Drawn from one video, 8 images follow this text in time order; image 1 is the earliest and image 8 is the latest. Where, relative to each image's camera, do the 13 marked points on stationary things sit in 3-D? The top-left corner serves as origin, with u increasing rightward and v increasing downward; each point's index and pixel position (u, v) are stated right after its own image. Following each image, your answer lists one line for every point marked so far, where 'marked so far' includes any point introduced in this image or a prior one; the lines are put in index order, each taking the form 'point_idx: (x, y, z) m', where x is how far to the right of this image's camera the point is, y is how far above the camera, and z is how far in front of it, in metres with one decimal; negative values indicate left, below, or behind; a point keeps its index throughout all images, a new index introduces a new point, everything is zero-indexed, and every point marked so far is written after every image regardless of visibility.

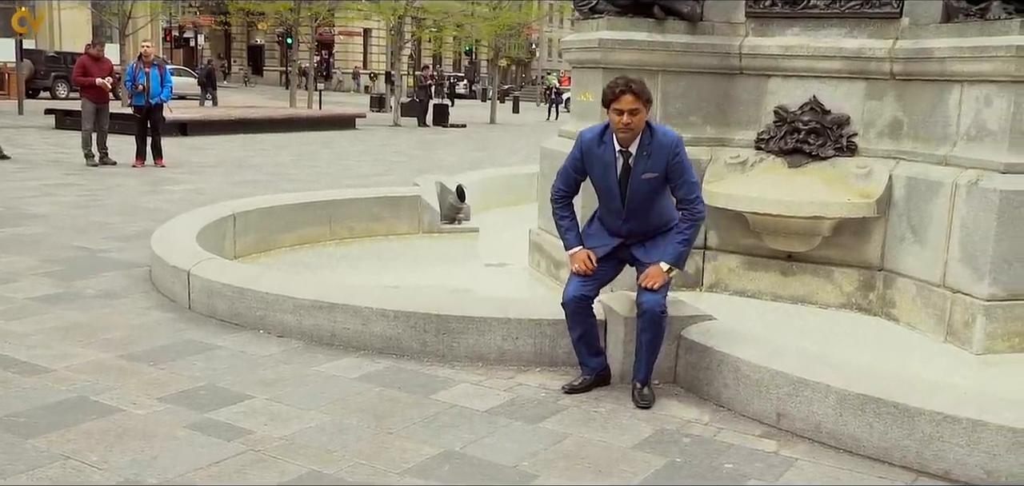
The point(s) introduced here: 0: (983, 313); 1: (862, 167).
0: (+2.4, -0.4, +5.4) m
1: (+2.1, +0.5, +6.3) m
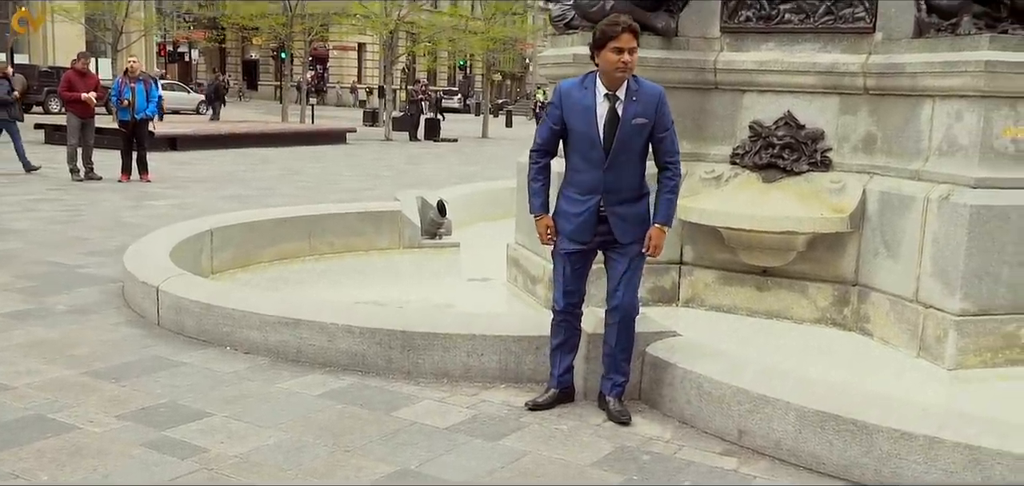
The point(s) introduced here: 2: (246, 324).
0: (+2.3, -0.4, +5.4) m
1: (+1.9, +0.4, +6.3) m
2: (-1.2, -0.4, +4.9) m
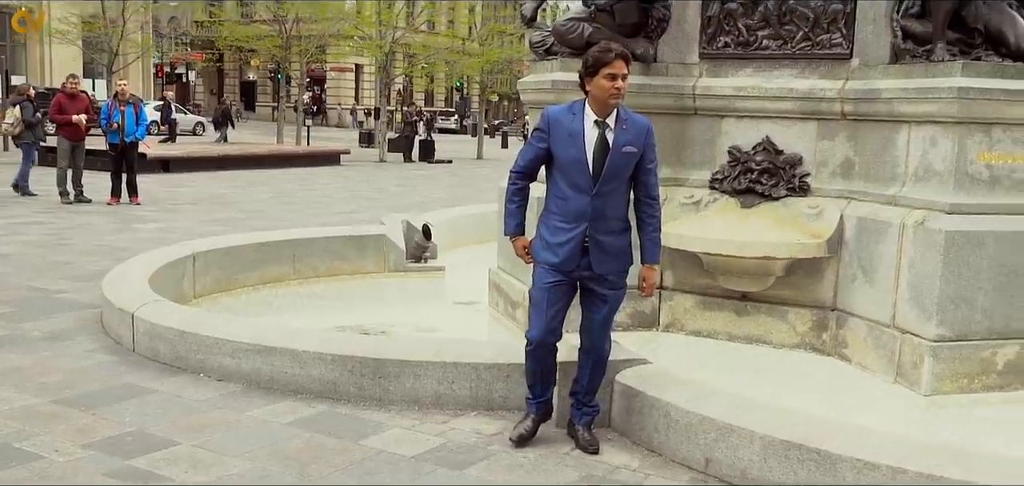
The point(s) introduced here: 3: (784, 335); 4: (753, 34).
0: (+2.2, -0.6, +5.4) m
1: (+1.8, +0.2, +6.3) m
2: (-1.4, -0.5, +4.9) m
3: (+1.6, -0.6, +6.4) m
4: (+1.5, +1.3, +6.6) m
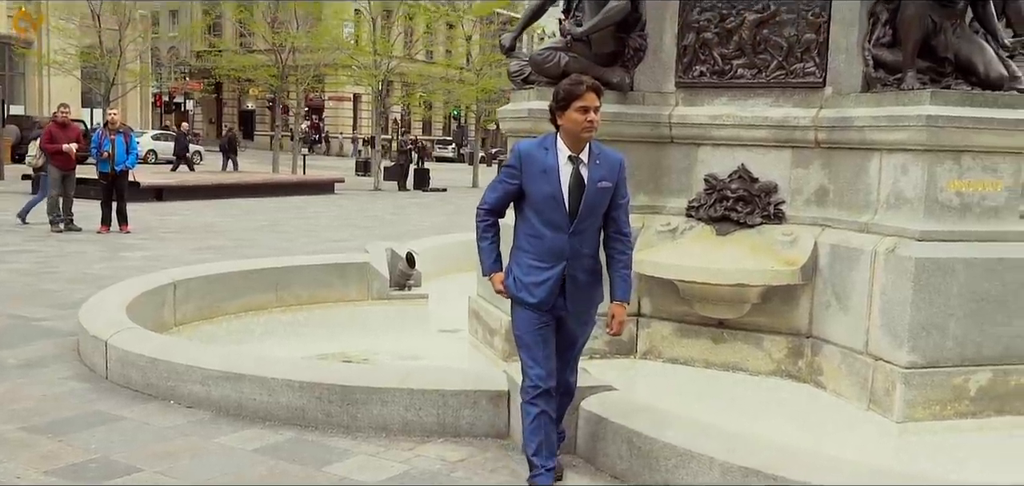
0: (+2.0, -0.7, +5.4) m
1: (+1.7, +0.1, +6.3) m
2: (-1.5, -0.6, +4.9) m
3: (+1.5, -0.7, +6.4) m
4: (+1.4, +1.1, +6.6) m
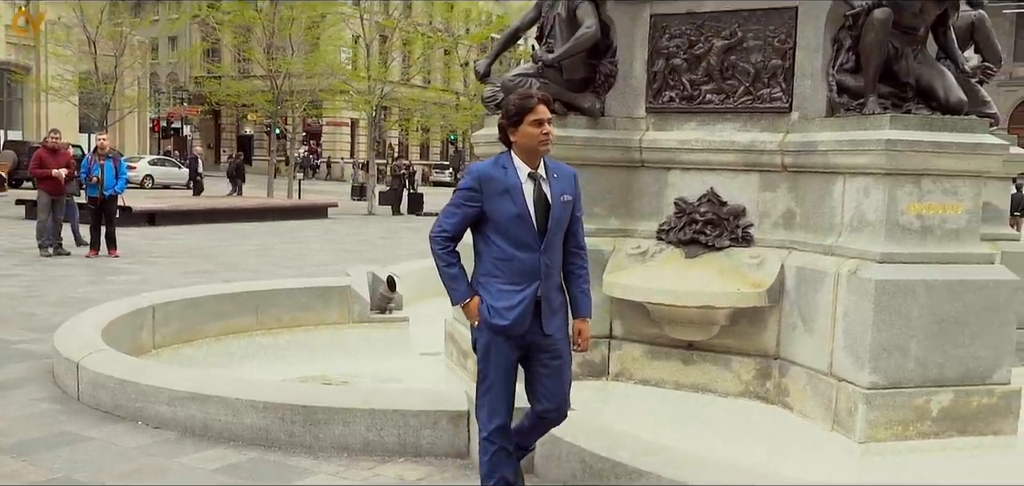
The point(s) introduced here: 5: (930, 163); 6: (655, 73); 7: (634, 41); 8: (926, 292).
0: (+1.8, -0.8, +5.5) m
1: (+1.5, -0.1, +6.4) m
2: (-1.7, -0.7, +5.0) m
3: (+1.3, -0.9, +6.4) m
4: (+1.2, +1.0, +6.7) m
5: (+2.2, +0.4, +5.6) m
6: (+0.9, +1.1, +6.8) m
7: (+0.8, +1.3, +6.9) m
8: (+2.2, -0.3, +5.5) m
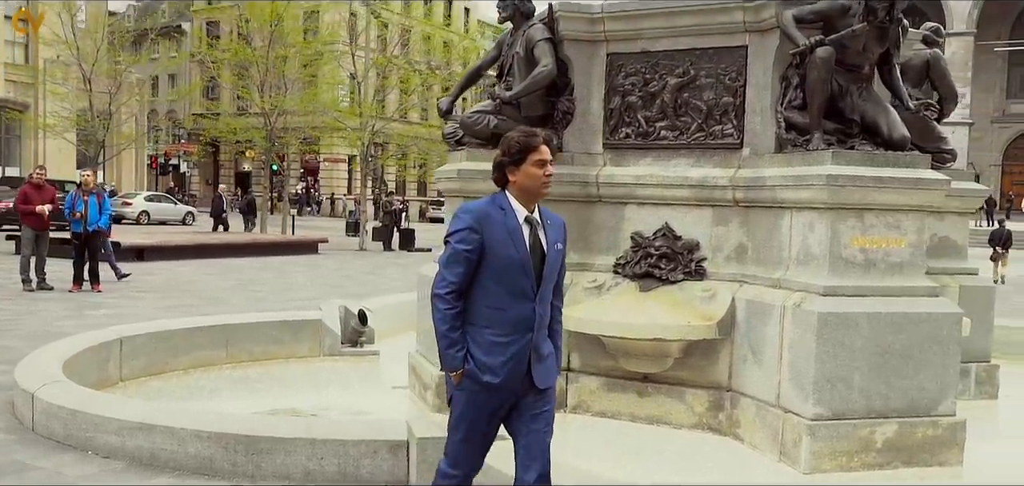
0: (+1.6, -1.0, +5.6) m
1: (+1.2, -0.3, +6.5) m
2: (-2.0, -0.9, +5.1) m
3: (+1.1, -1.1, +6.5) m
4: (+0.9, +0.8, +6.9) m
5: (+1.9, +0.2, +5.7) m
6: (+0.7, +0.9, +7.0) m
7: (+0.5, +1.1, +7.0) m
8: (+1.9, -0.4, +5.6) m
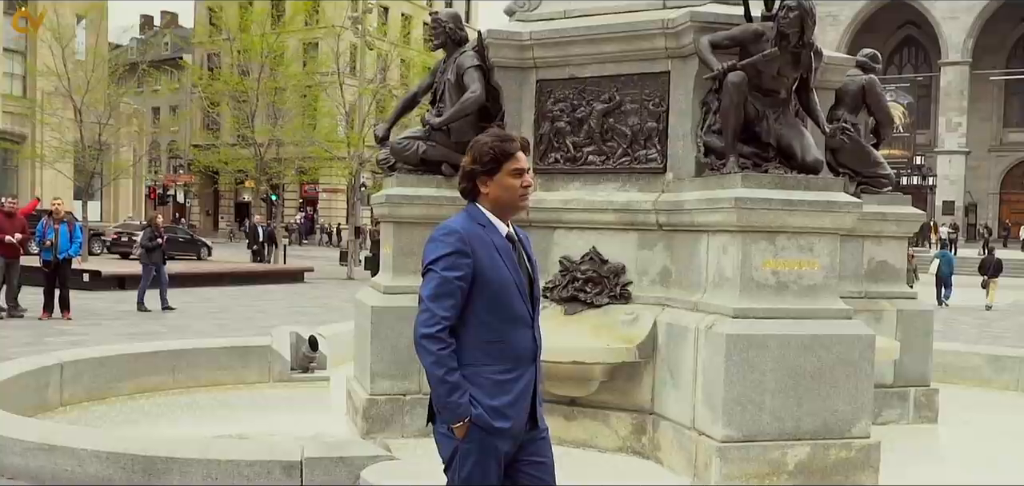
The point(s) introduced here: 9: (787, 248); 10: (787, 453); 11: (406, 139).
0: (+1.1, -1.1, +5.6) m
1: (+0.7, -0.4, +6.5) m
2: (-2.4, -1.0, +5.1) m
3: (+0.6, -1.2, +6.5) m
4: (+0.4, +0.6, +6.9) m
5: (+1.5, +0.1, +5.8) m
6: (+0.2, +0.7, +7.1) m
7: (+0.1, +0.9, +7.1) m
8: (+1.4, -0.6, +5.6) m
9: (+1.5, 0.0, +5.8) m
10: (+1.5, -1.1, +5.7) m
11: (-0.7, +0.7, +7.0) m
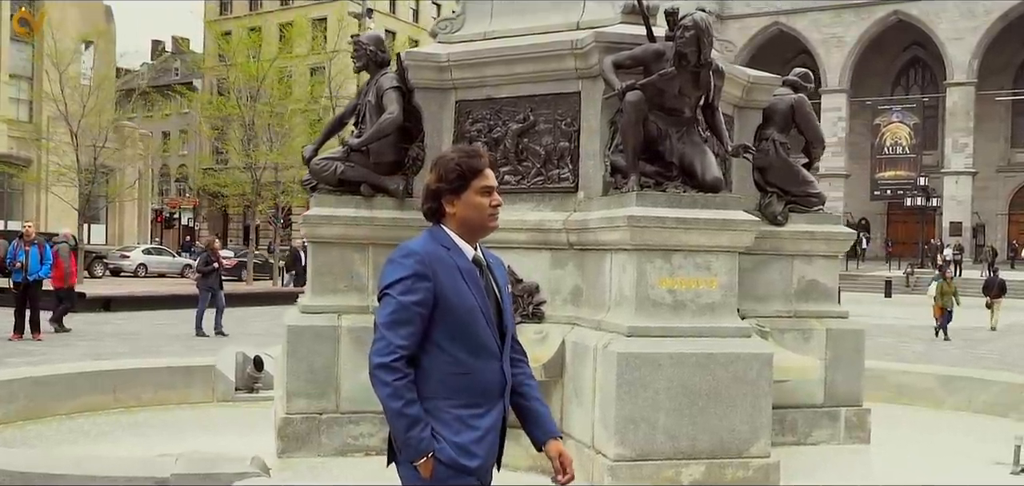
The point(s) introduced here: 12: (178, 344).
0: (+0.5, -1.2, +5.6) m
1: (+0.2, -0.6, +6.5) m
2: (-3.0, -1.1, +5.2) m
3: (0.0, -1.3, +6.5) m
4: (-0.1, +0.5, +7.0) m
5: (+0.9, 0.0, +5.8) m
6: (-0.3, +0.6, +7.1) m
7: (-0.5, +0.8, +7.2) m
8: (+0.9, -0.7, +5.6) m
9: (+1.0, -0.1, +5.9) m
10: (+0.9, -1.2, +5.7) m
11: (-1.2, +0.6, +7.1) m
12: (-4.3, -1.3, +13.6) m
